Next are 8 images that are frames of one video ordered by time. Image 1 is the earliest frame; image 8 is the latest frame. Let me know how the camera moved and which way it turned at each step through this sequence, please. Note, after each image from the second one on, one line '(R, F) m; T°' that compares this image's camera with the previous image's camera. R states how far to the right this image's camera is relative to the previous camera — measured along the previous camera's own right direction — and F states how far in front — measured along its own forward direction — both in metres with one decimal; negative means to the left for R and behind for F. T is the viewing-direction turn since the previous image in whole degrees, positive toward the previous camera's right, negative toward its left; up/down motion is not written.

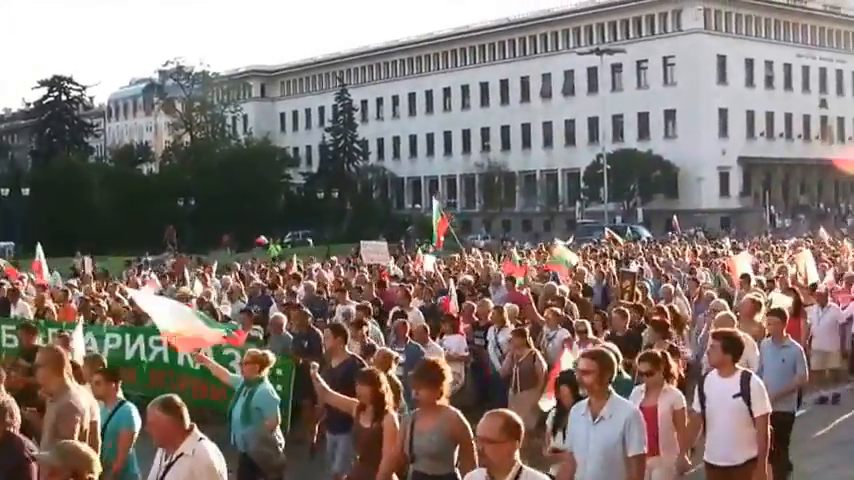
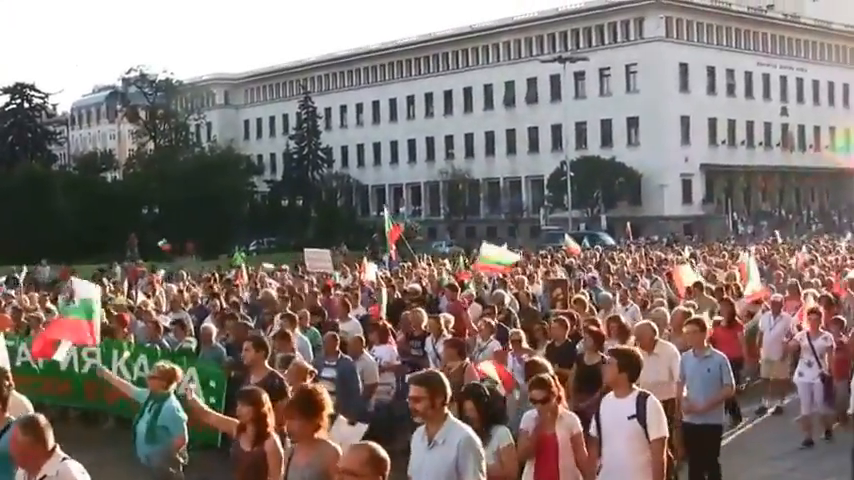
(+0.4, -0.1) m; +1°
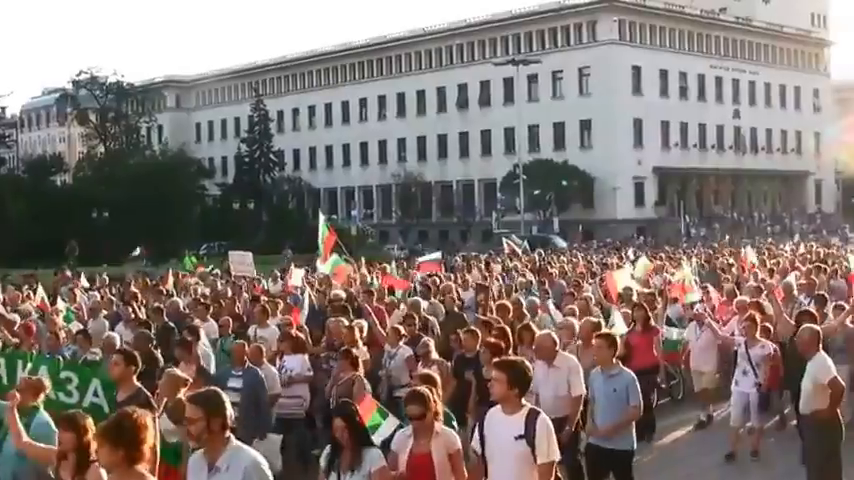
(+0.6, +0.2) m; +1°
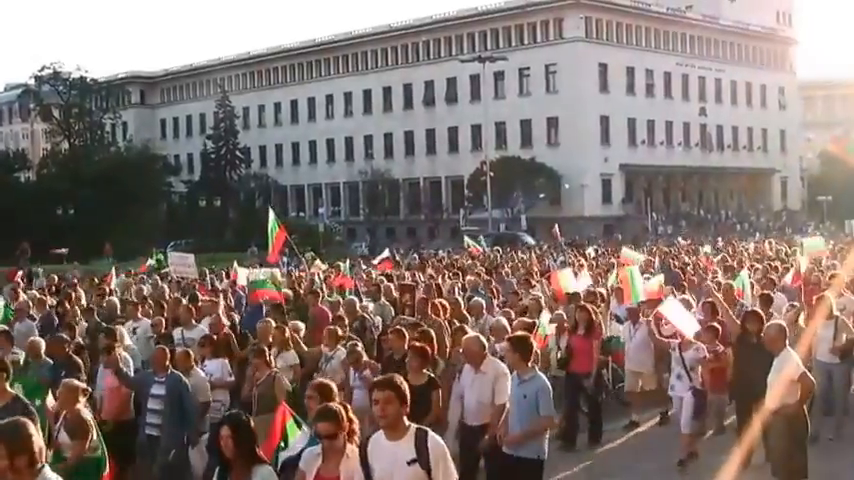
(+0.5, +0.1) m; +1°
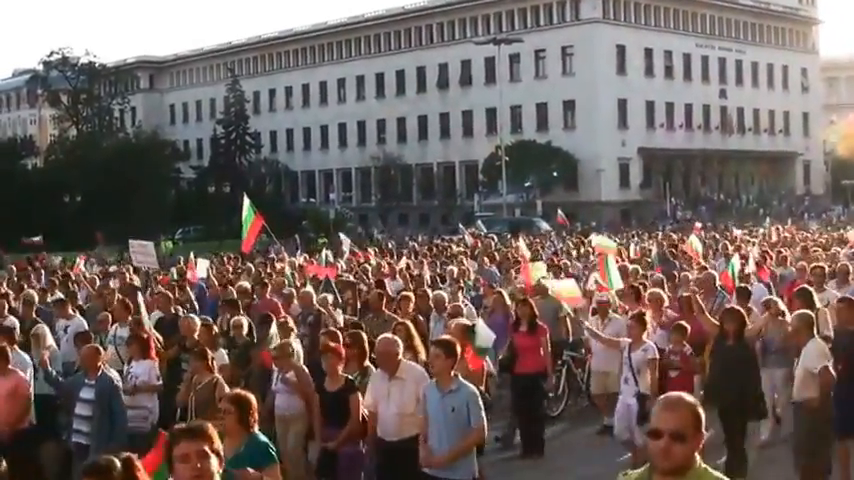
(+1.0, +0.9) m; -2°
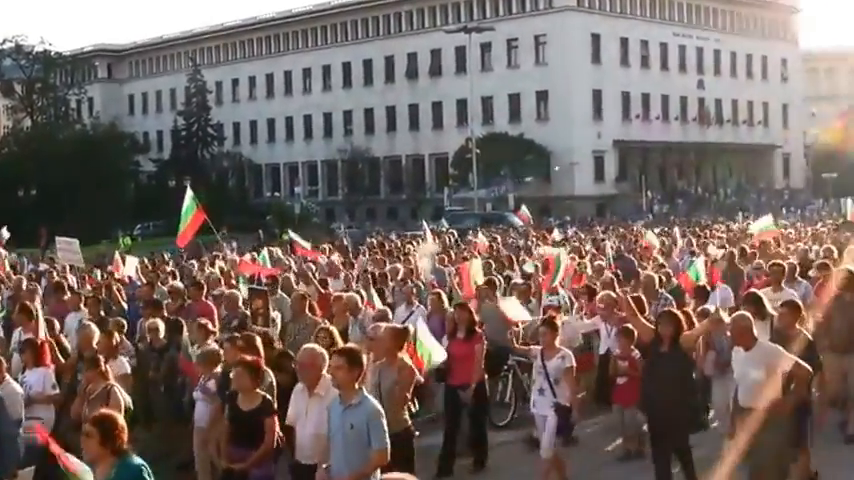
(+0.5, +1.5) m; +1°
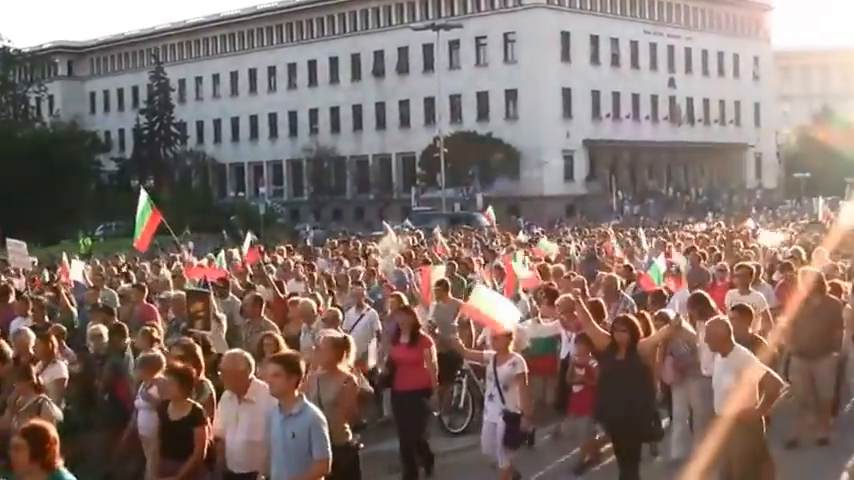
(+0.4, +0.7) m; +1°
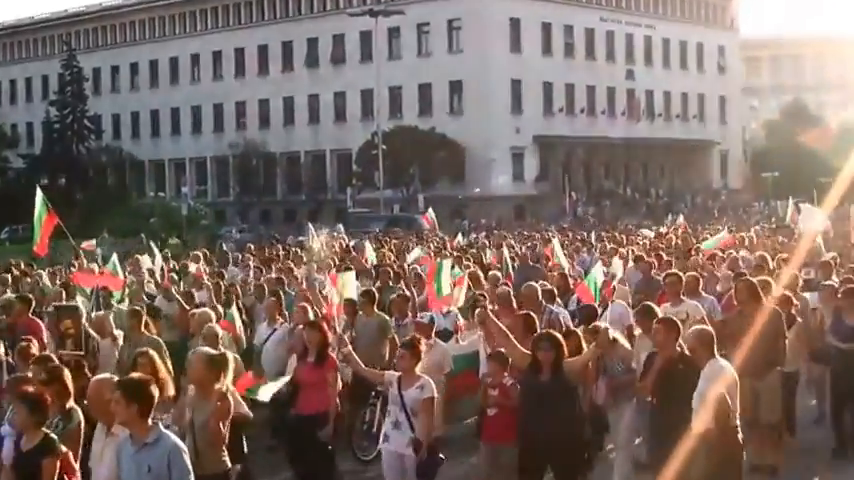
(+0.8, +3.6) m; +2°
